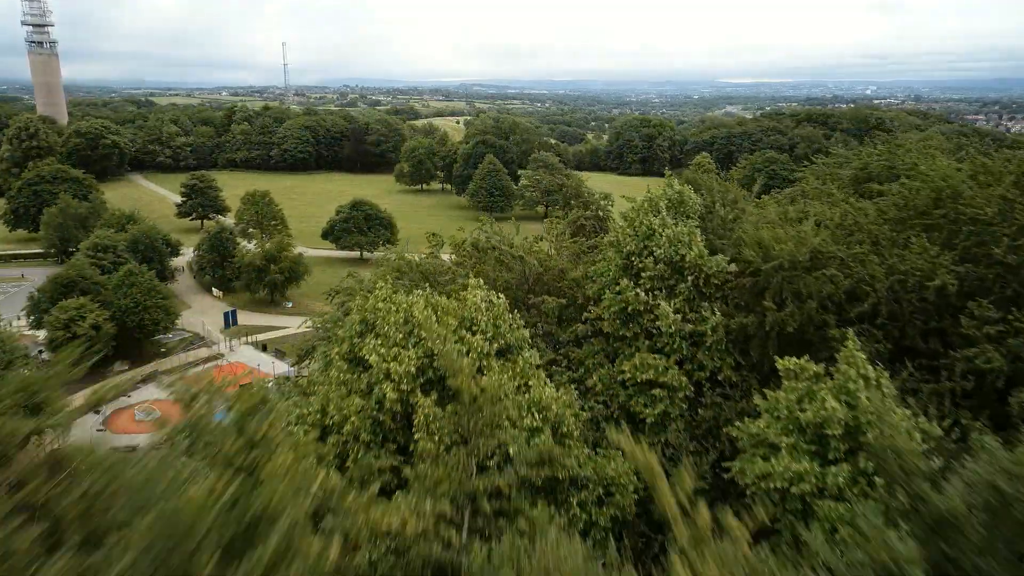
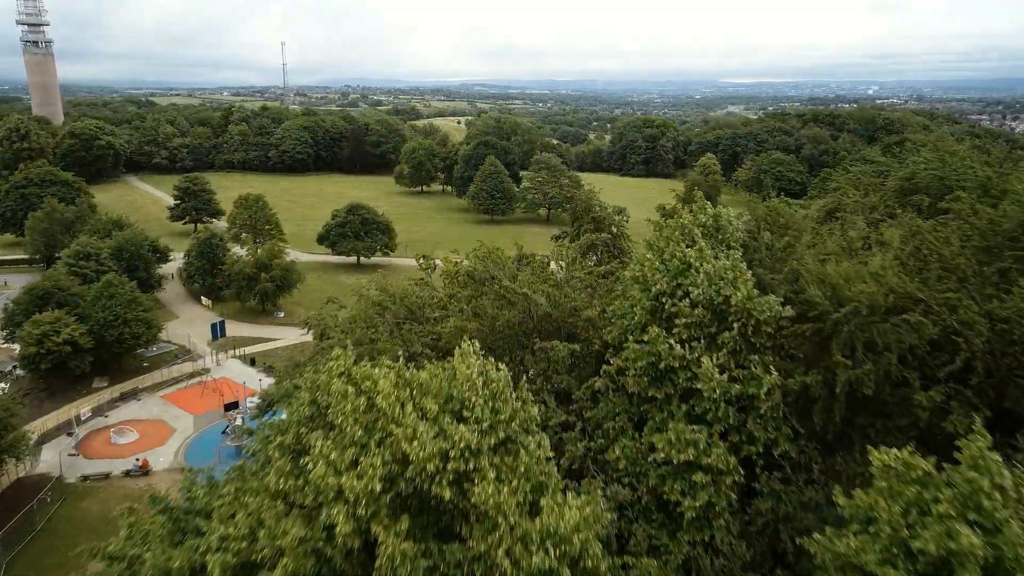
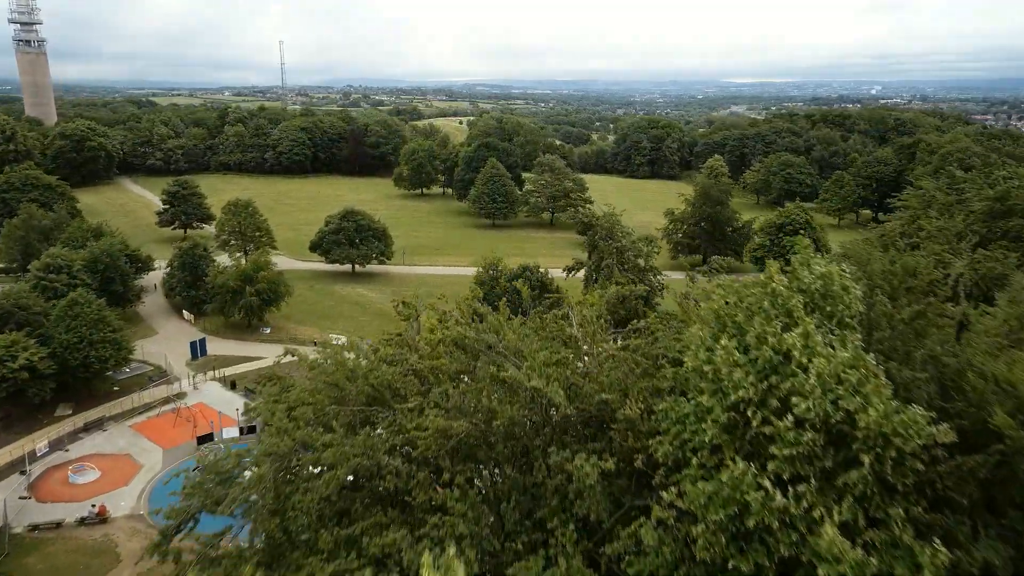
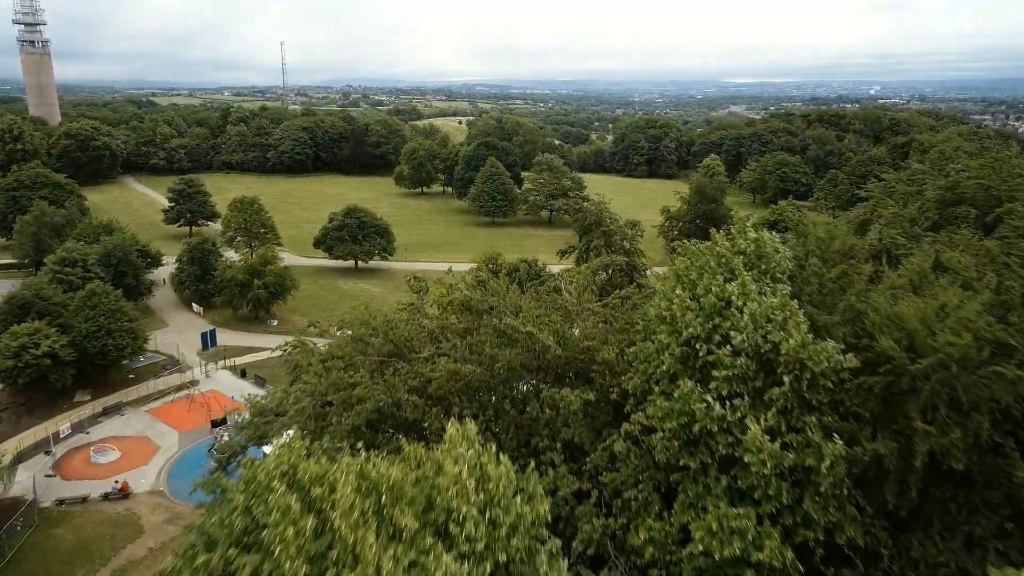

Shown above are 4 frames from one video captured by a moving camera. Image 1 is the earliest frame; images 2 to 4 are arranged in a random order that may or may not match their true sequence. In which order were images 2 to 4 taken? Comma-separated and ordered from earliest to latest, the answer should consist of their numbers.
2, 4, 3
